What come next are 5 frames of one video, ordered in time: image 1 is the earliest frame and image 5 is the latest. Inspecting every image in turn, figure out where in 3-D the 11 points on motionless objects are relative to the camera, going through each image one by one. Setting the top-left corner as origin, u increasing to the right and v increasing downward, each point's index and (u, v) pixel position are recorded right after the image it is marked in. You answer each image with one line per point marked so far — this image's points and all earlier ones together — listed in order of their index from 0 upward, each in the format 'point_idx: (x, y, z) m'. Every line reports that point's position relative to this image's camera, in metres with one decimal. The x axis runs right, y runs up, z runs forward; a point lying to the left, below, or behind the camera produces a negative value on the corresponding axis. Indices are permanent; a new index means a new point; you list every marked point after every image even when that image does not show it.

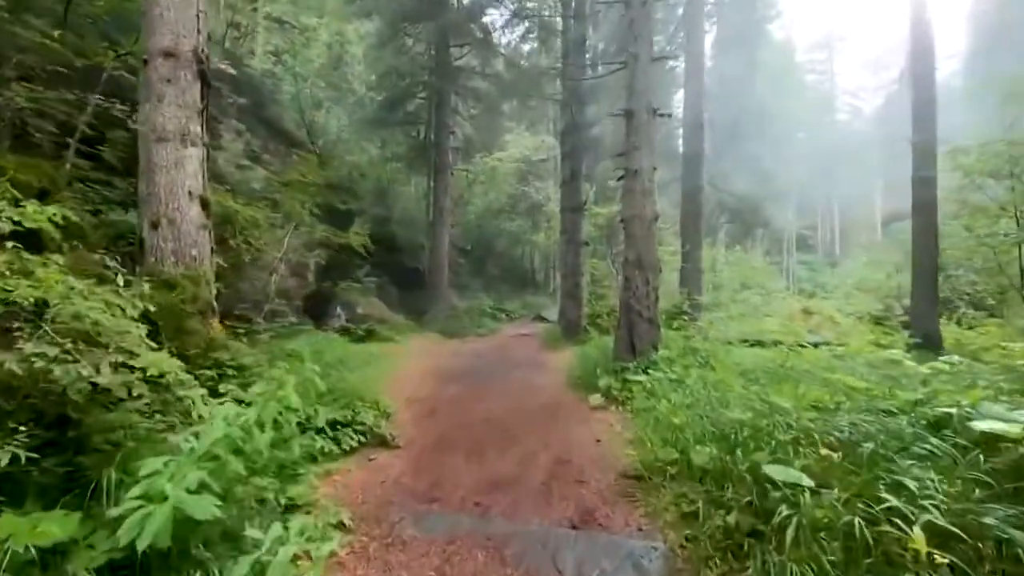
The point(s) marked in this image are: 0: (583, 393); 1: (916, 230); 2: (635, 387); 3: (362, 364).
0: (+1.0, -1.5, +7.5) m
1: (+9.1, +1.3, +12.2) m
2: (+1.6, -1.3, +6.9) m
3: (-2.6, -1.4, +9.2) m
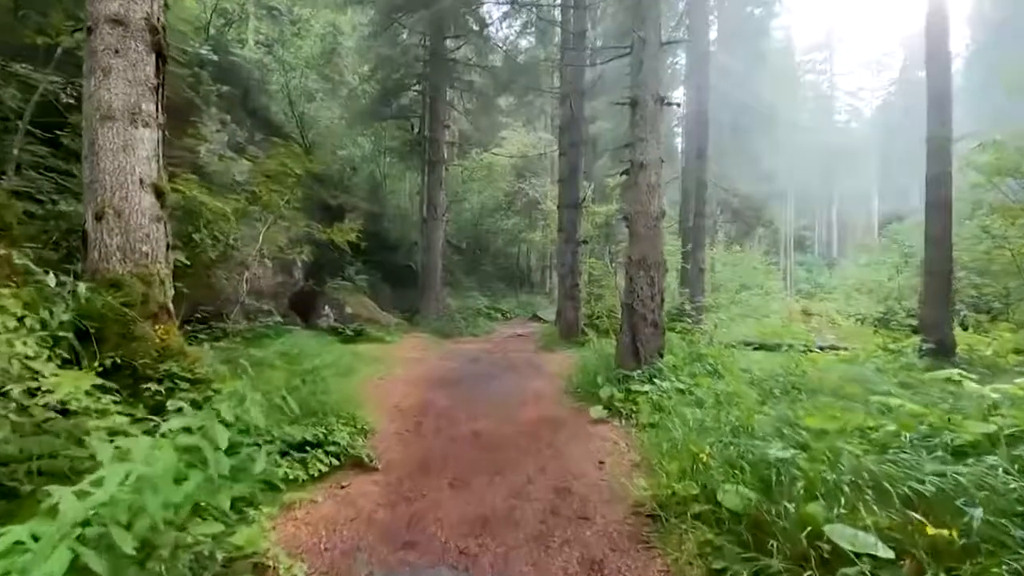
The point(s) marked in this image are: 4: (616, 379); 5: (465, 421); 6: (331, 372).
0: (+0.9, -1.5, +7.0) m
1: (+9.1, +1.2, +11.7) m
2: (+1.5, -1.3, +6.3) m
3: (-2.7, -1.4, +8.6) m
4: (+1.4, -1.2, +7.2) m
5: (-0.6, -1.6, +6.4) m
6: (-2.7, -1.4, +8.0) m
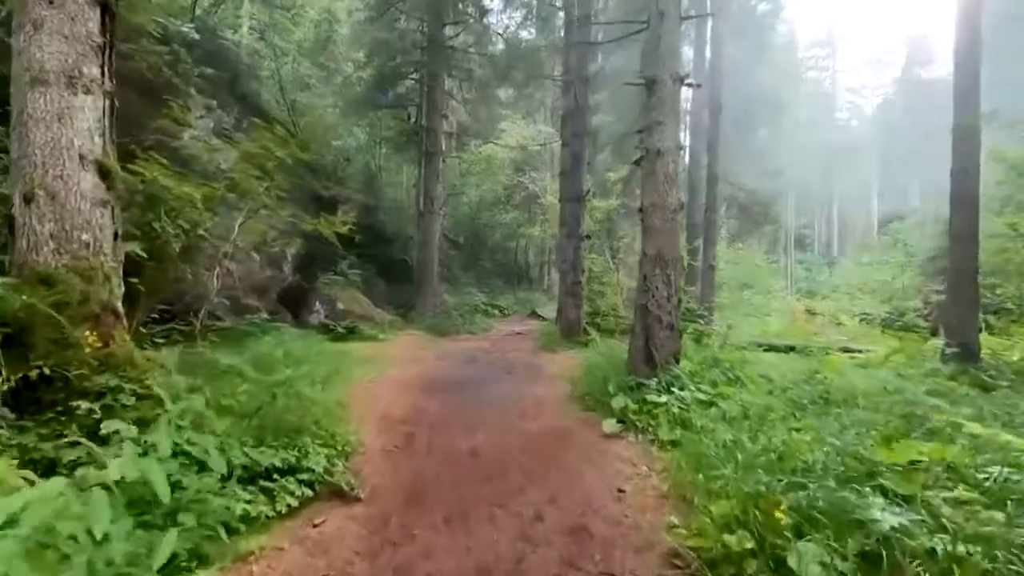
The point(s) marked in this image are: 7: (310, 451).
0: (+0.9, -1.5, +6.3) m
1: (+9.1, +1.2, +11.1) m
2: (+1.5, -1.3, +5.7) m
3: (-2.7, -1.3, +7.9) m
4: (+1.4, -1.2, +6.6) m
5: (-0.5, -1.5, +5.7) m
6: (-2.7, -1.3, +7.3) m
7: (-1.5, -1.2, +4.1) m
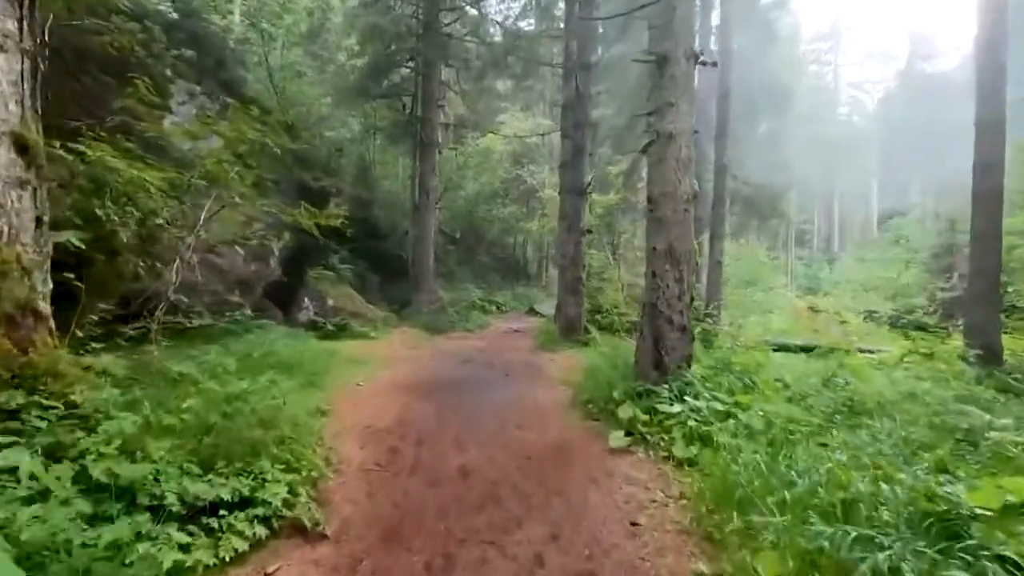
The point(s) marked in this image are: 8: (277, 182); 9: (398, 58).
0: (+0.9, -1.4, +5.7) m
1: (+9.0, +1.2, +10.5) m
2: (+1.5, -1.3, +5.1) m
3: (-2.7, -1.3, +7.3) m
4: (+1.4, -1.2, +6.0) m
5: (-0.6, -1.5, +5.1) m
6: (-2.7, -1.3, +6.7) m
7: (-1.6, -1.2, +3.5) m
8: (-6.4, +2.9, +14.7) m
9: (-3.8, +7.6, +18.0) m
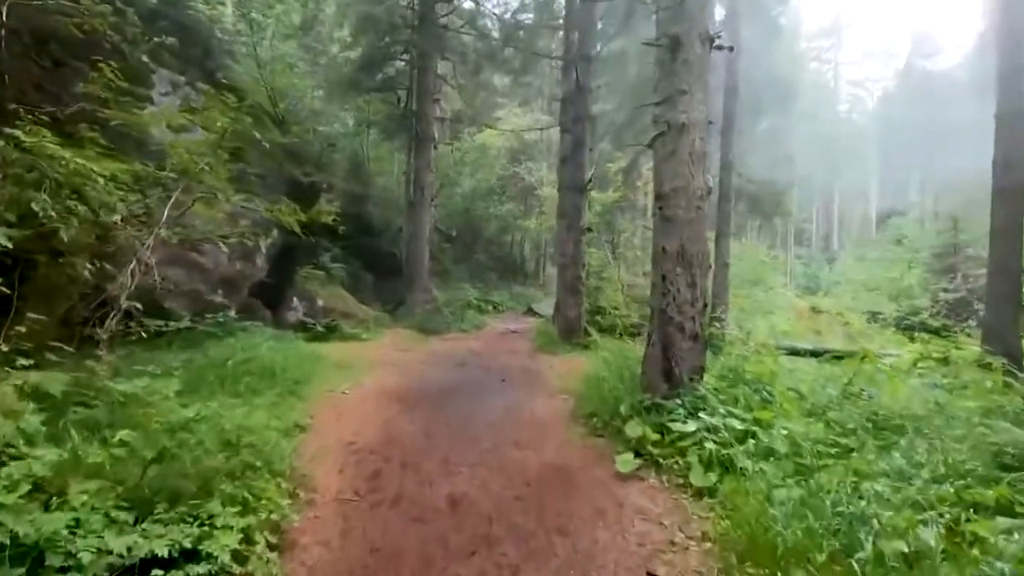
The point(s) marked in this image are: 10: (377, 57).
0: (+0.9, -1.5, +5.2) m
1: (+9.0, +1.2, +10.0) m
2: (+1.5, -1.3, +4.6) m
3: (-2.8, -1.3, +6.8) m
4: (+1.3, -1.2, +5.5) m
5: (-0.6, -1.6, +4.6) m
6: (-2.7, -1.3, +6.2) m
7: (-1.6, -1.3, +3.0) m
8: (-6.4, +2.9, +14.1) m
9: (-3.9, +7.7, +17.5) m
10: (-4.4, +7.5, +17.5) m
